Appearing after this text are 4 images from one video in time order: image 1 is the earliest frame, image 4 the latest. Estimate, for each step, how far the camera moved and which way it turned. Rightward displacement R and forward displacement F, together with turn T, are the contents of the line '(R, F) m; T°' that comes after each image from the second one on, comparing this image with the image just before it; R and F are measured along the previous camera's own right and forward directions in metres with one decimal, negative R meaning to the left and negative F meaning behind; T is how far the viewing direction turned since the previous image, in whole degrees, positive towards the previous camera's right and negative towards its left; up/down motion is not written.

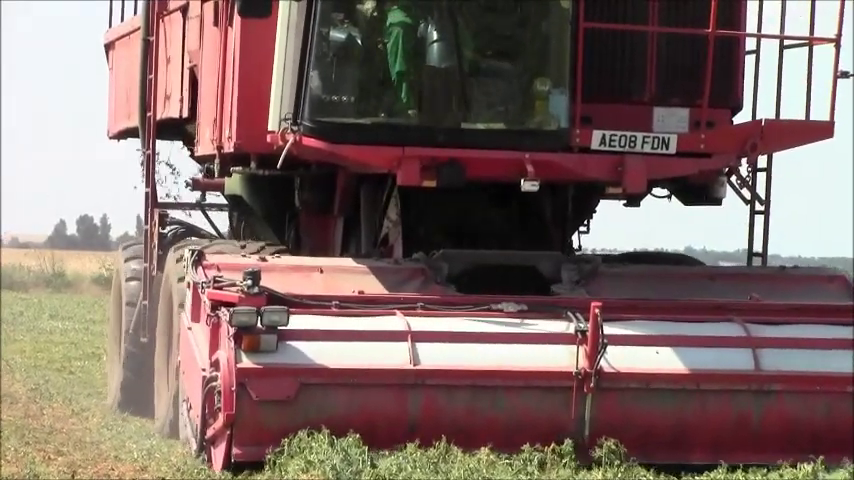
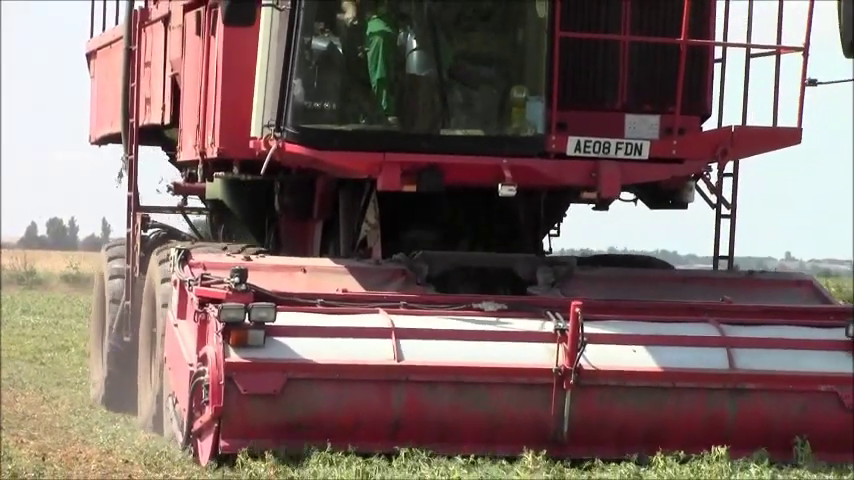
(0.0, -0.2) m; +1°
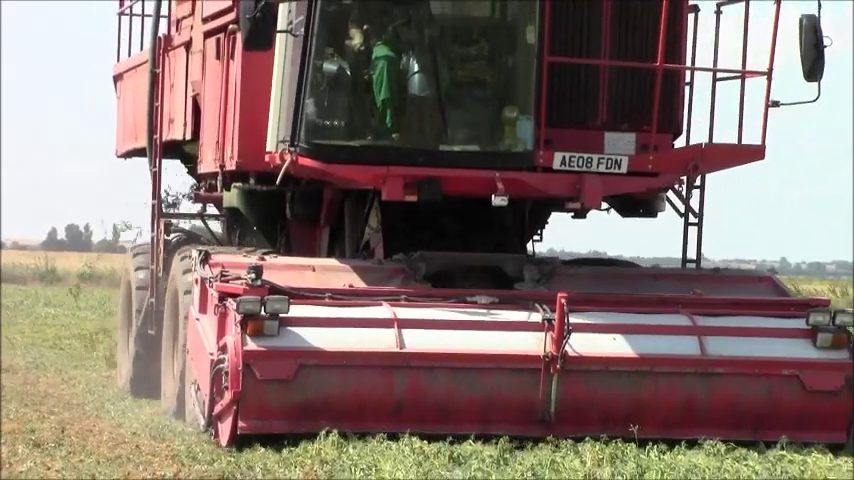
(+0.1, -0.7) m; -1°
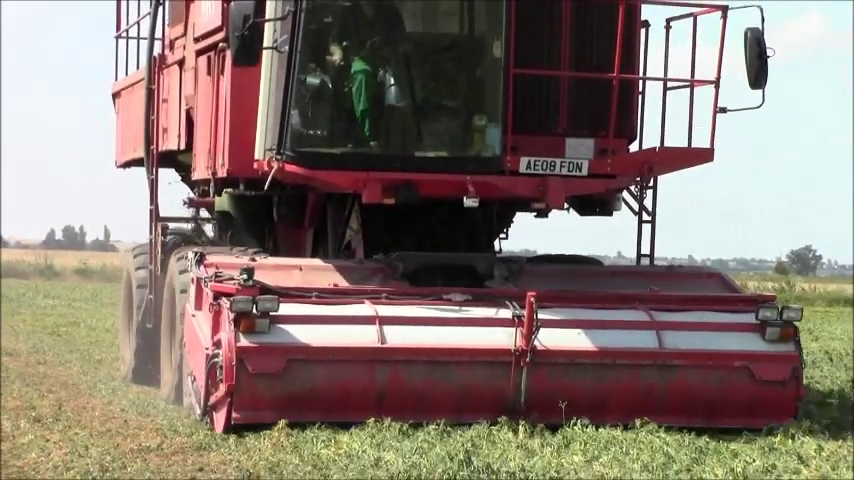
(+0.1, -0.7) m; 0°
